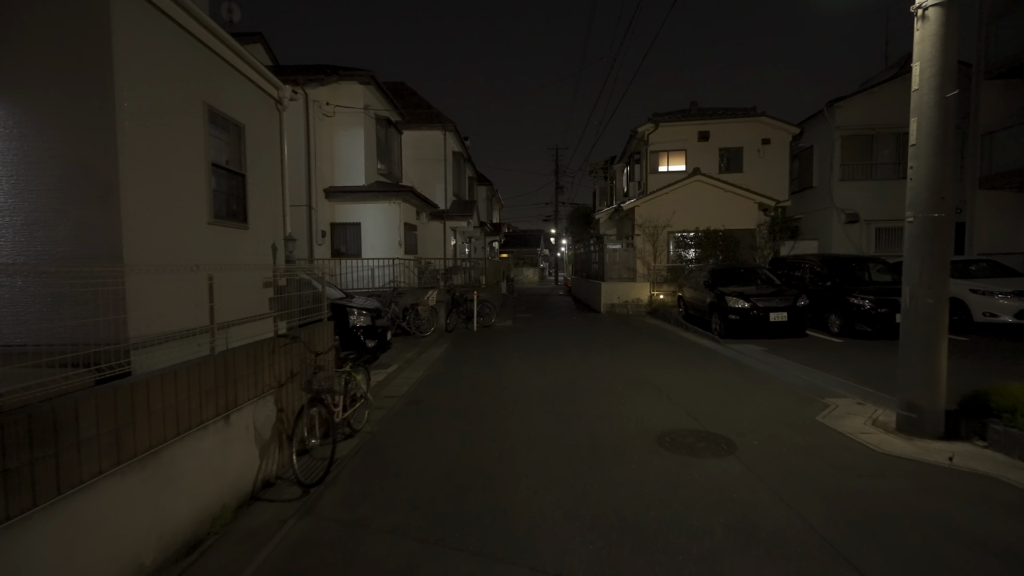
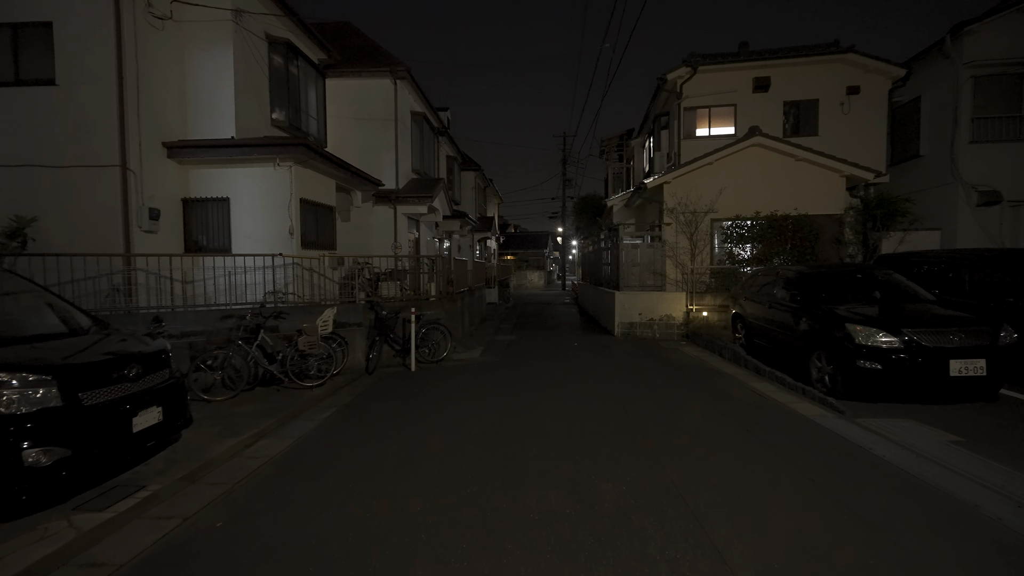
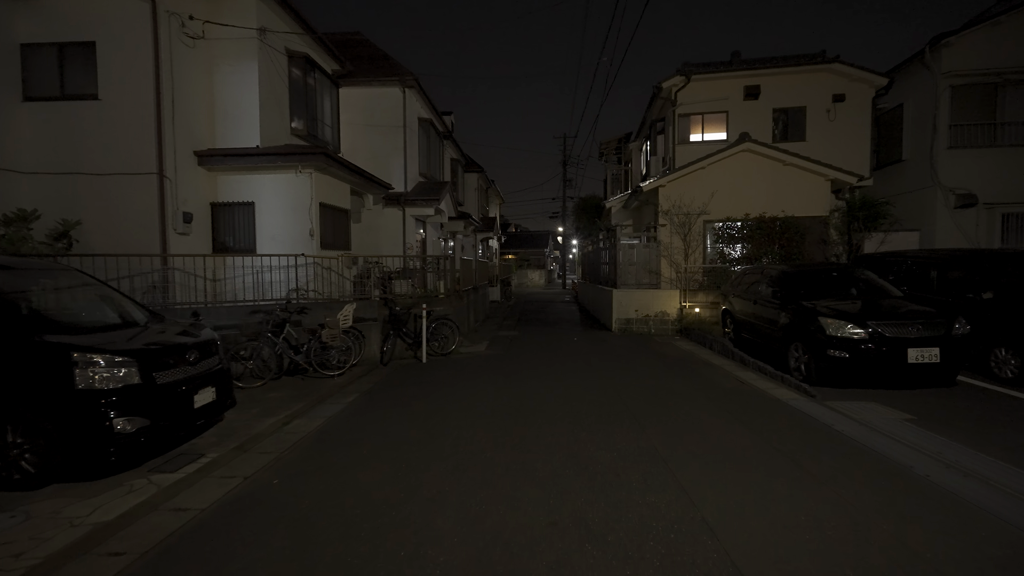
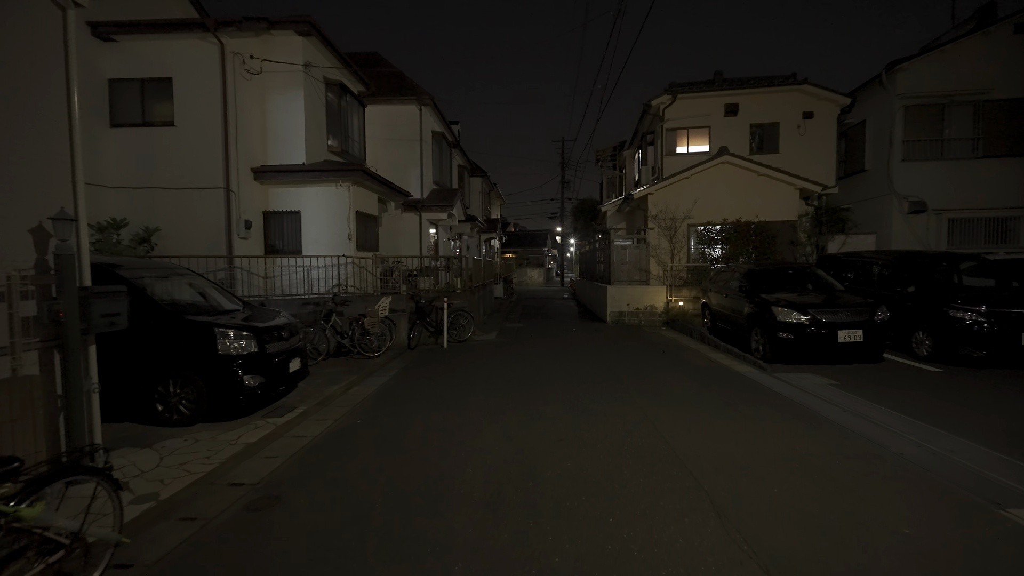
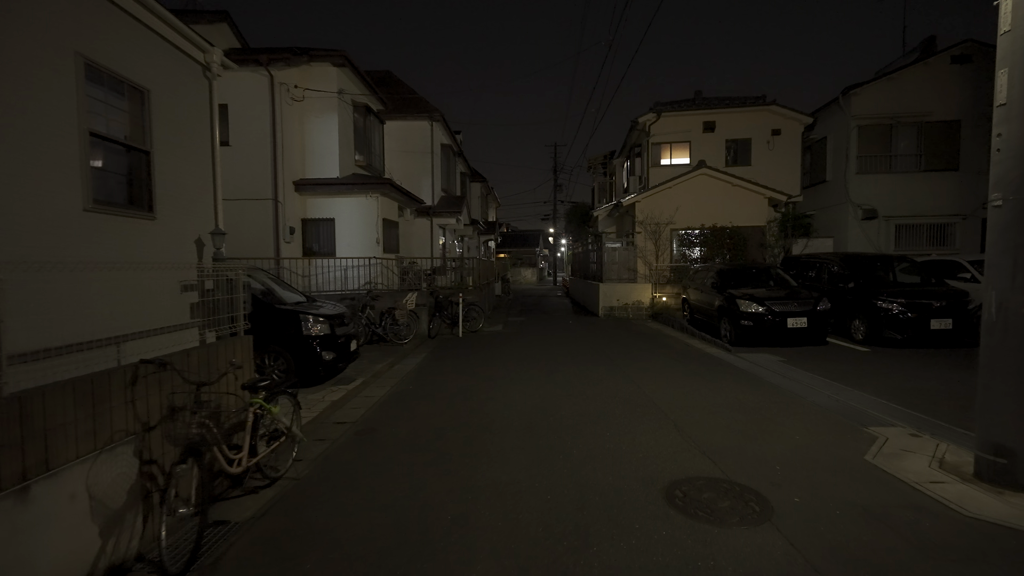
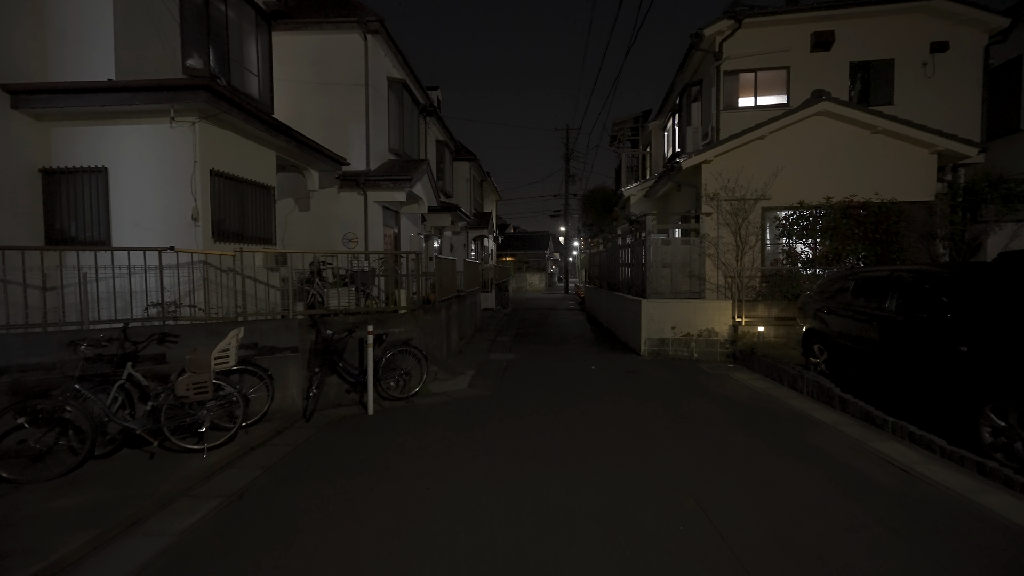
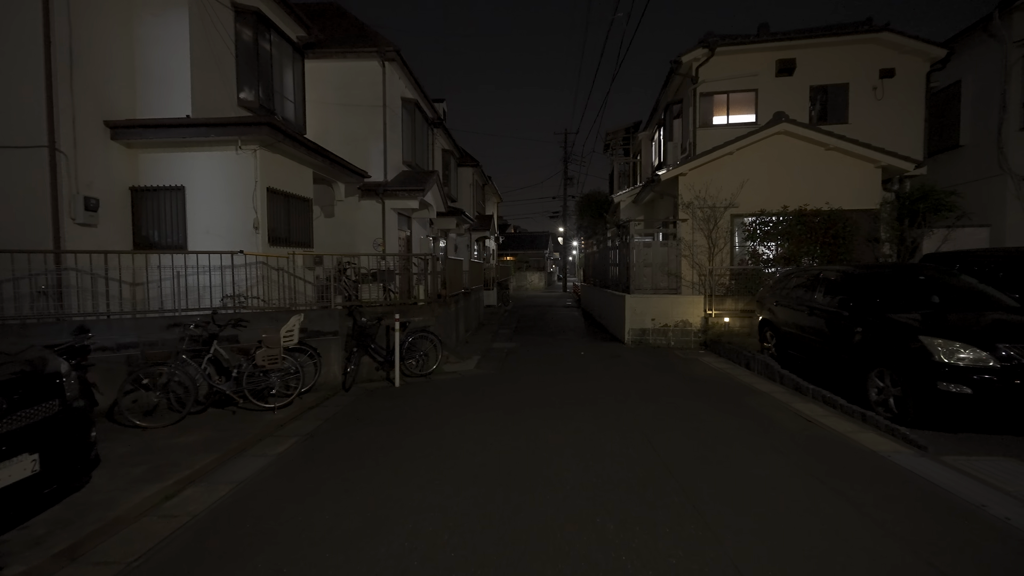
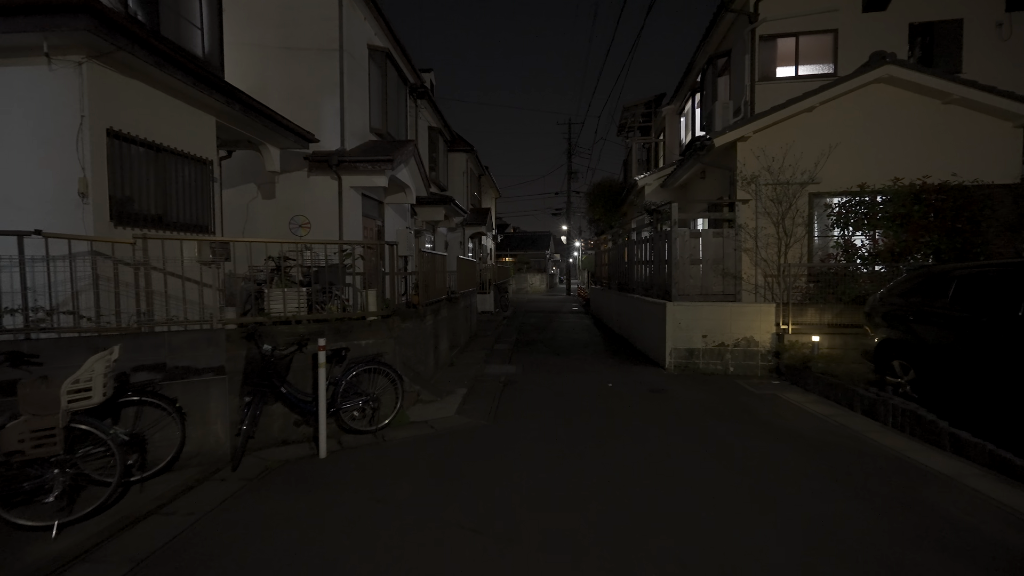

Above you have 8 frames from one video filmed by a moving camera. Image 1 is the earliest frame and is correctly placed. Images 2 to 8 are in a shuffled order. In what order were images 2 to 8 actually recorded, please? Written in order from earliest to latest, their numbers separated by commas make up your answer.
5, 4, 3, 2, 7, 6, 8
